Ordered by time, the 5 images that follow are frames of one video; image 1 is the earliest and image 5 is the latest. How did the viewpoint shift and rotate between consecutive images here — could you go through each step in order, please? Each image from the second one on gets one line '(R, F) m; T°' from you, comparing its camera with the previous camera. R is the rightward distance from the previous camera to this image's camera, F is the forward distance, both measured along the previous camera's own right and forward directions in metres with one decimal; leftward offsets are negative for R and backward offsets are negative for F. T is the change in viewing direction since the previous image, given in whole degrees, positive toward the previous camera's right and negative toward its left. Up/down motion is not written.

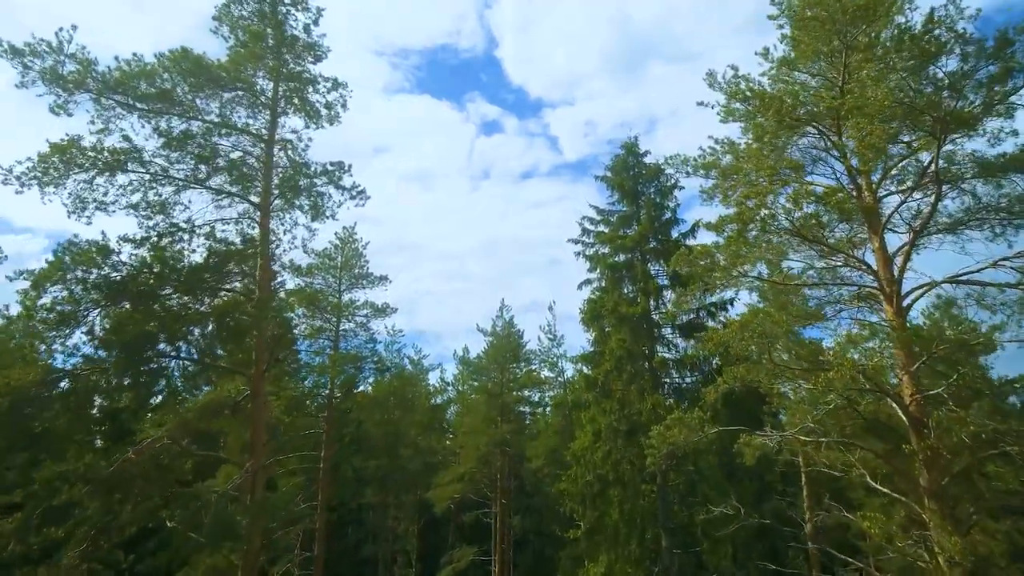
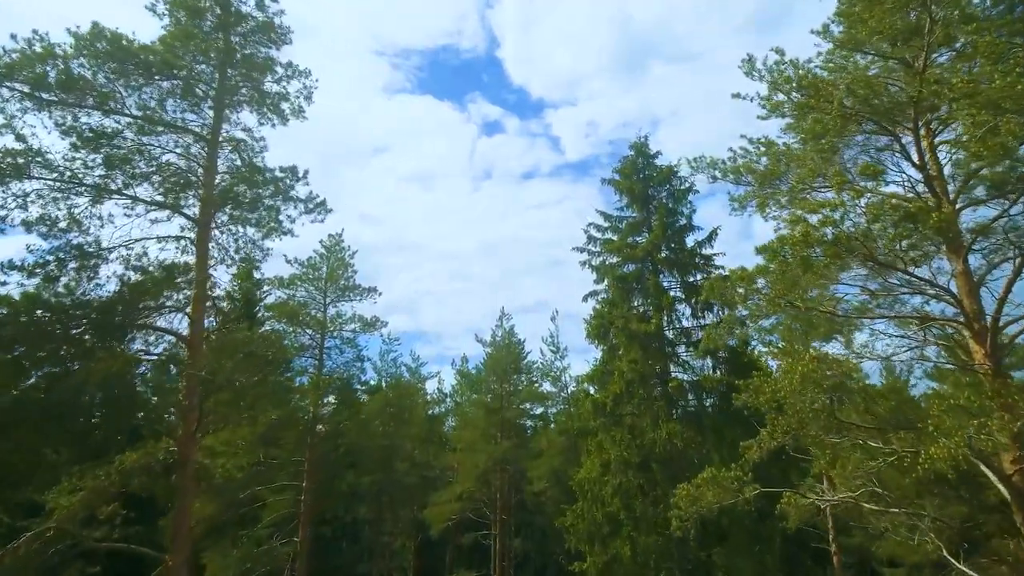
(+0.1, +2.5) m; 0°
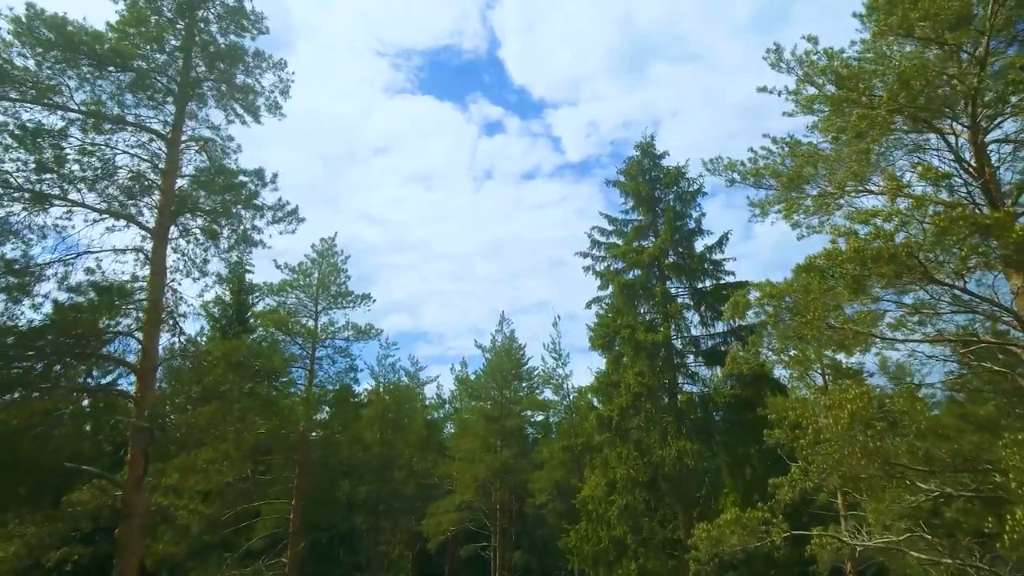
(0.0, +1.3) m; 0°
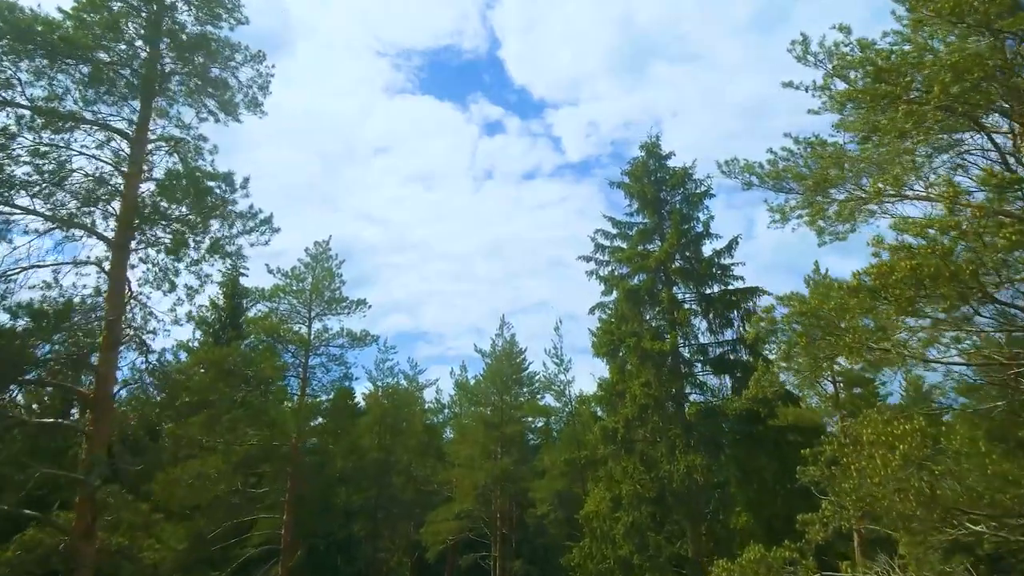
(0.0, +1.0) m; 0°
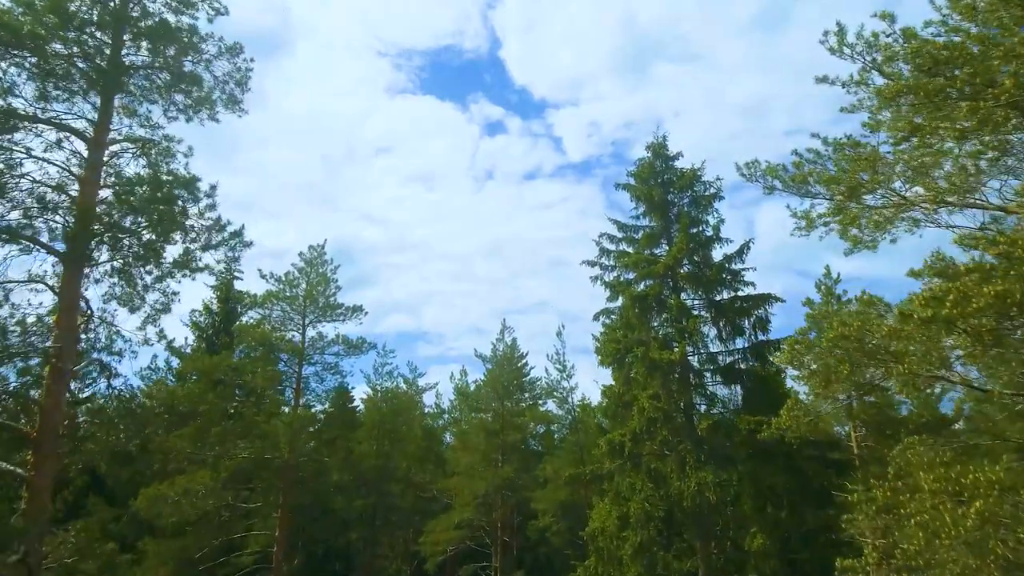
(0.0, +1.0) m; 0°
